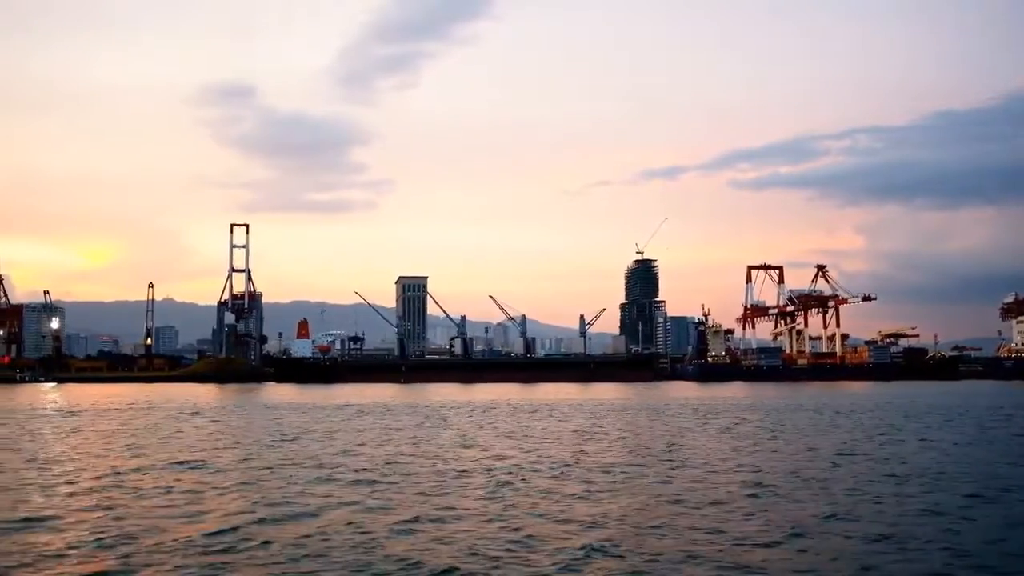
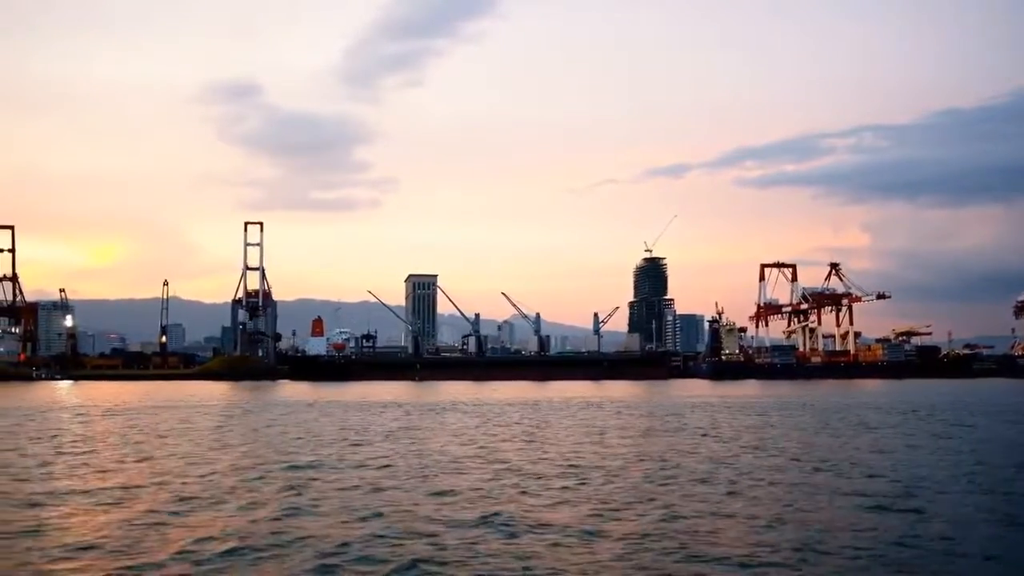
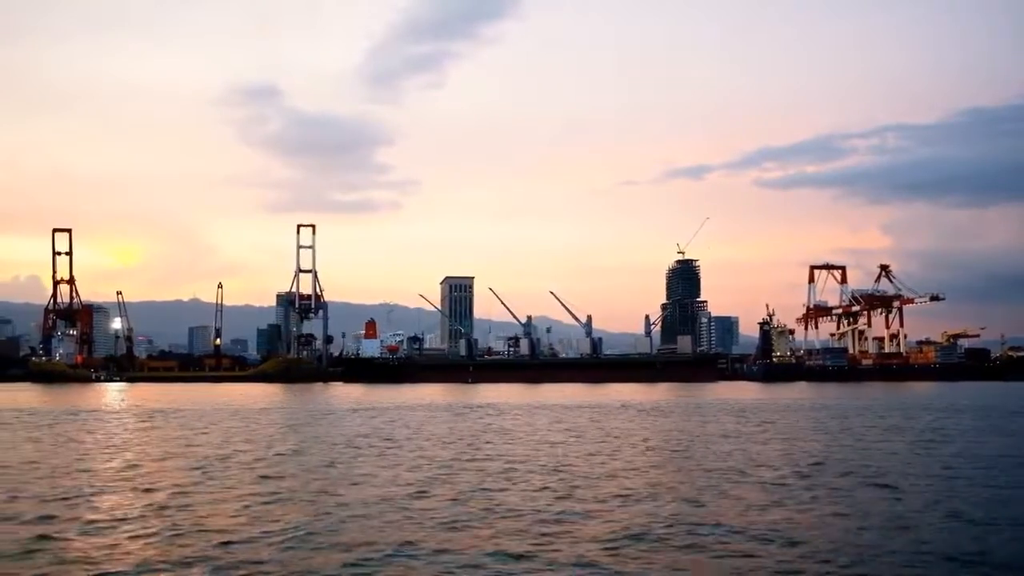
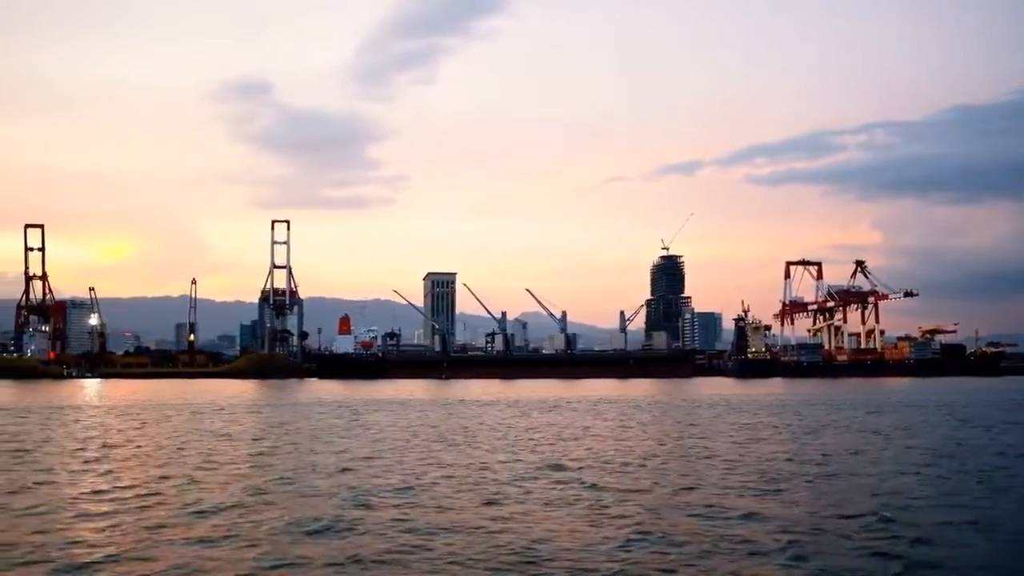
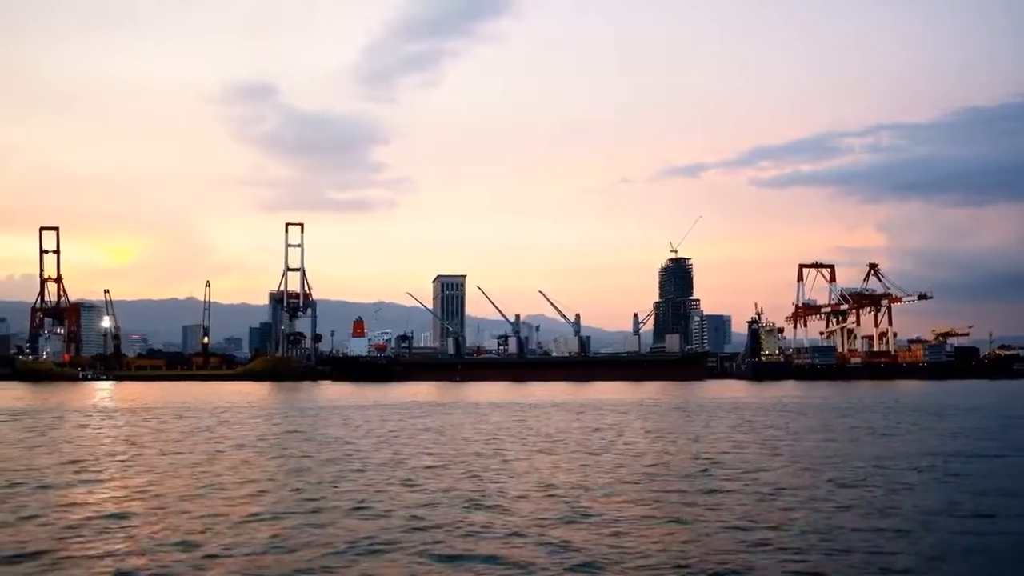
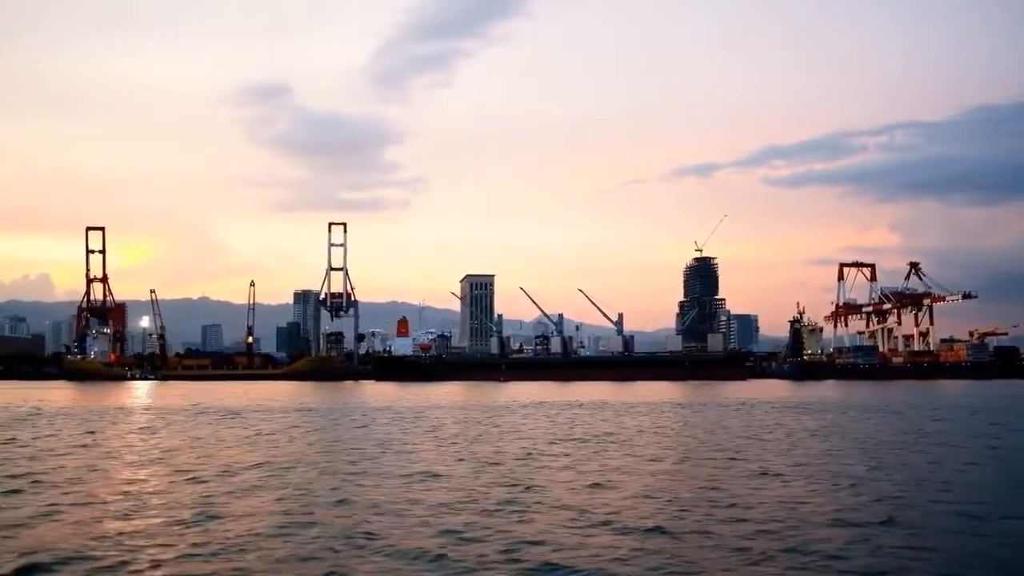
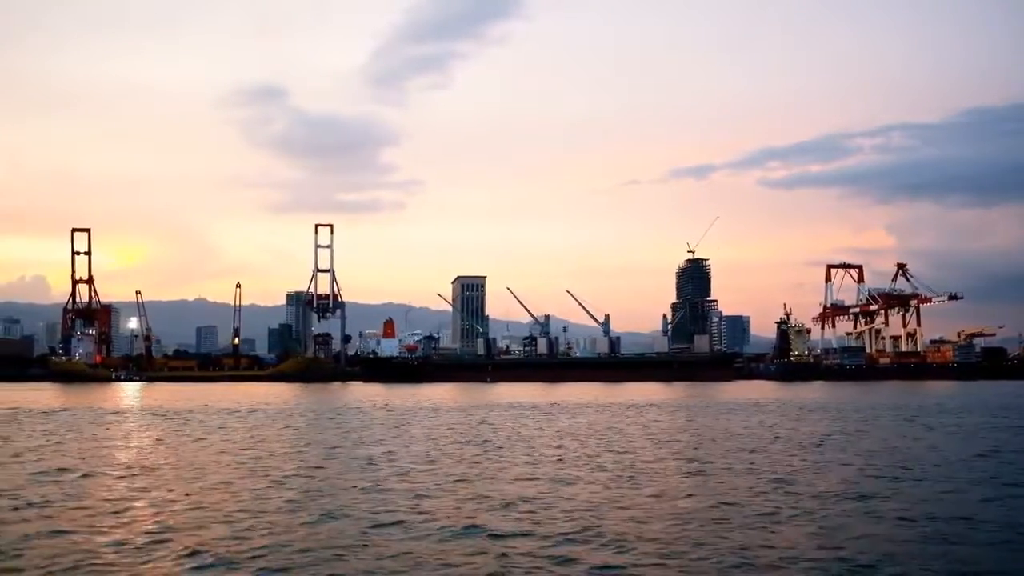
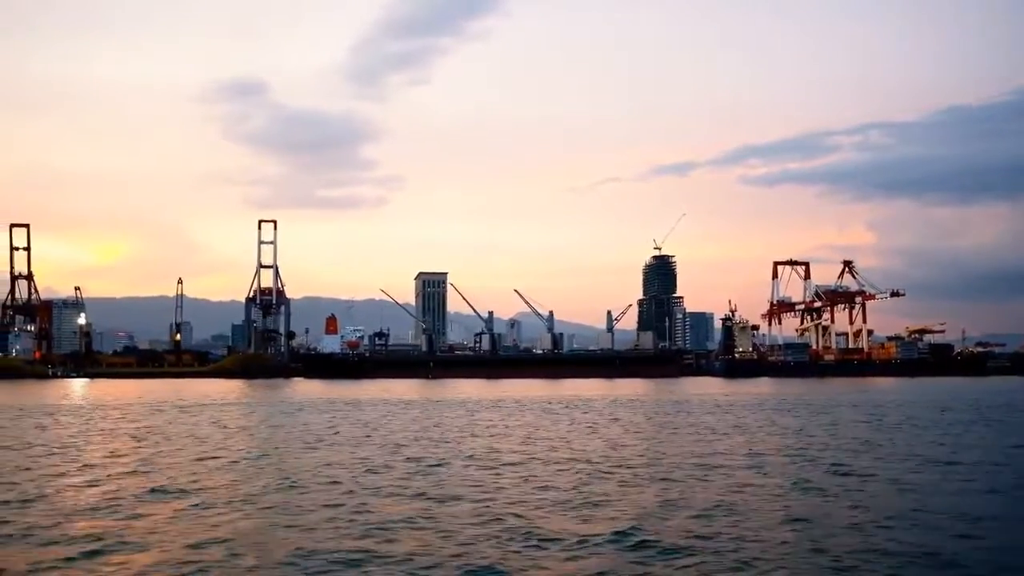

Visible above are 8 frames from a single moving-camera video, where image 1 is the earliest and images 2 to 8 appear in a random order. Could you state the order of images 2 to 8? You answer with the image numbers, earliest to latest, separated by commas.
2, 8, 4, 5, 3, 7, 6
